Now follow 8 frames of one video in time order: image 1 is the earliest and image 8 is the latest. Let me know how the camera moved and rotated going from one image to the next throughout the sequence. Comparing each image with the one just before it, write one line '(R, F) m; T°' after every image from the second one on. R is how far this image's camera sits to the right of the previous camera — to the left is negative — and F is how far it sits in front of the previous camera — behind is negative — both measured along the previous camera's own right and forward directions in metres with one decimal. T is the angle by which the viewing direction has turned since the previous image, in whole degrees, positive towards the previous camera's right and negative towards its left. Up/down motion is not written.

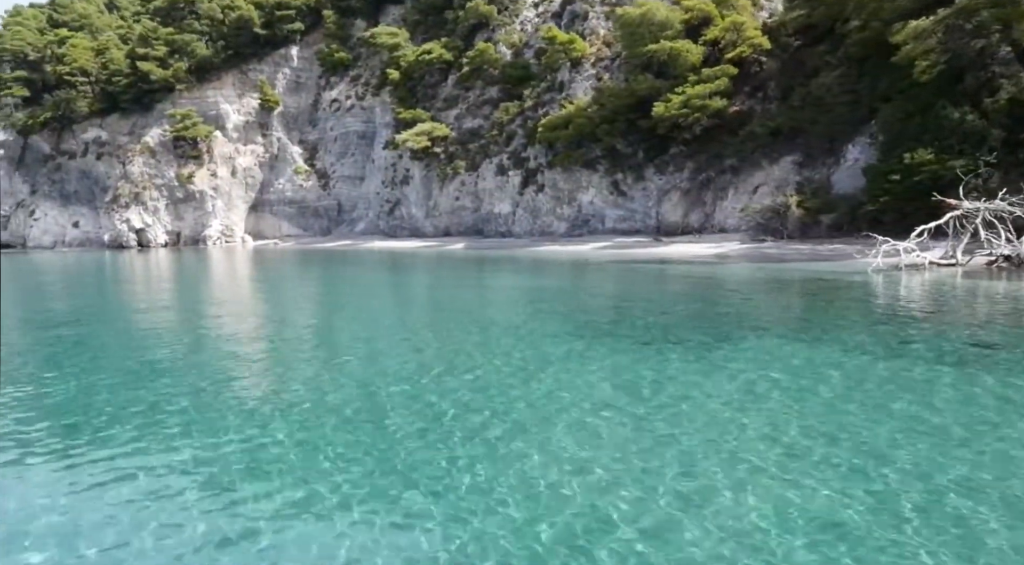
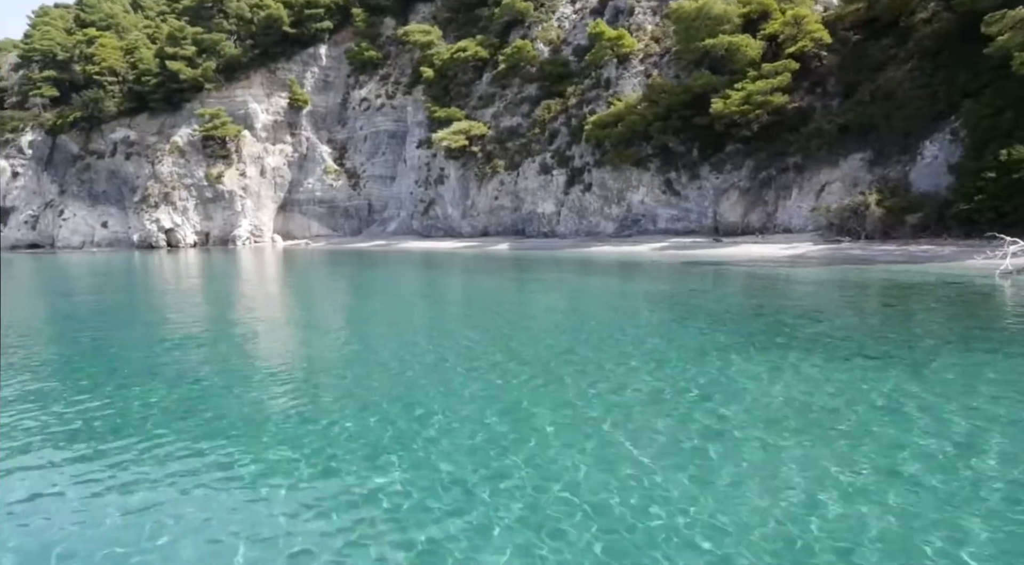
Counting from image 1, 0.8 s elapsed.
(-1.2, +0.5) m; -1°
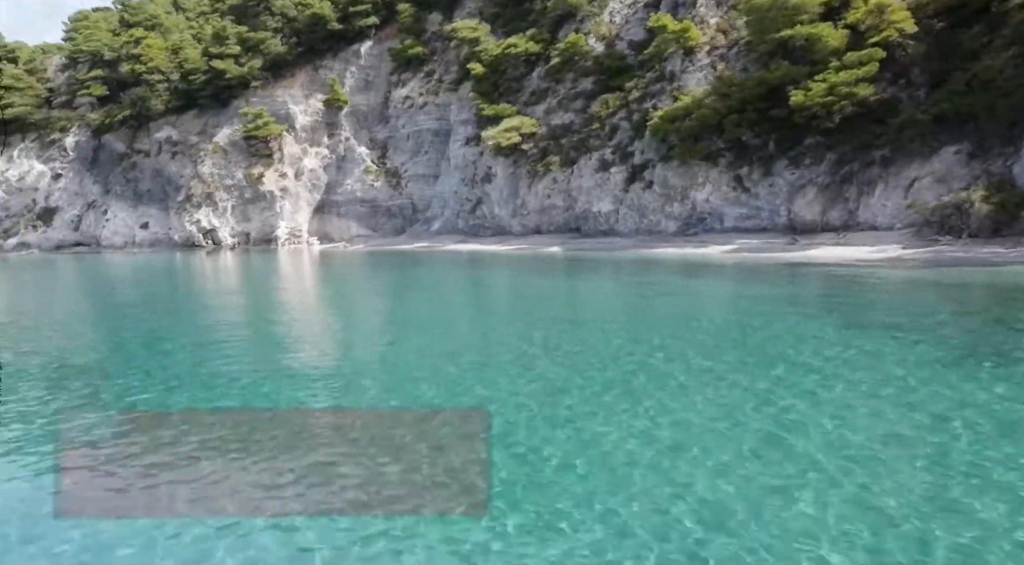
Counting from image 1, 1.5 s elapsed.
(-1.0, +0.8) m; -2°
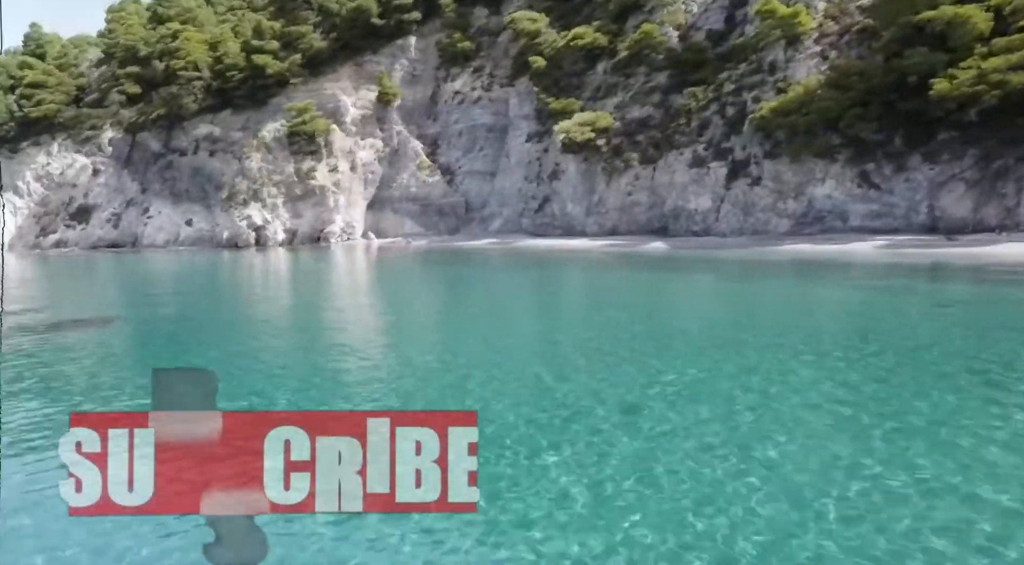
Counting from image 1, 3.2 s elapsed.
(-3.0, +1.4) m; 0°
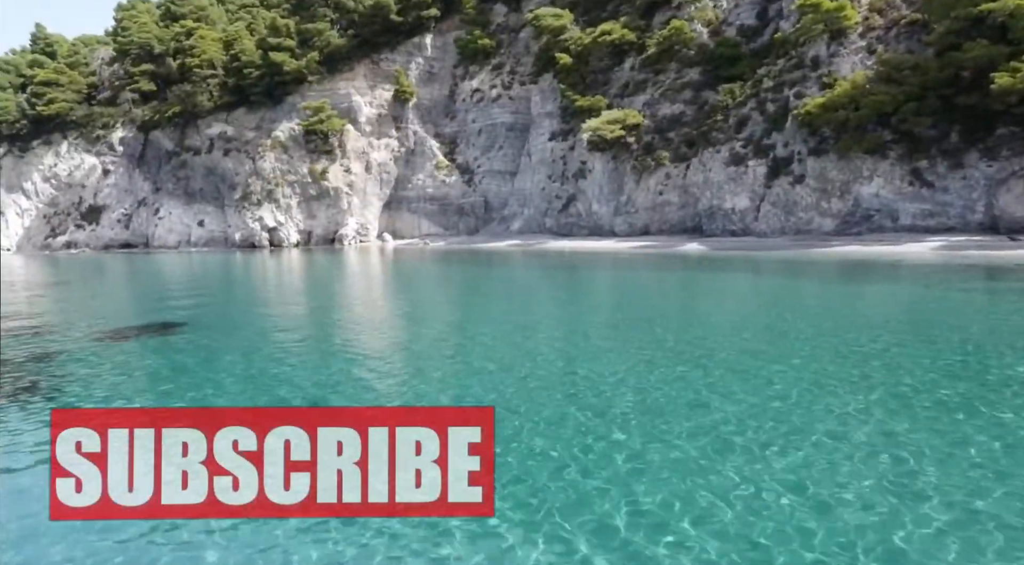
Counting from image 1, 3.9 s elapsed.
(-1.1, +0.6) m; 0°
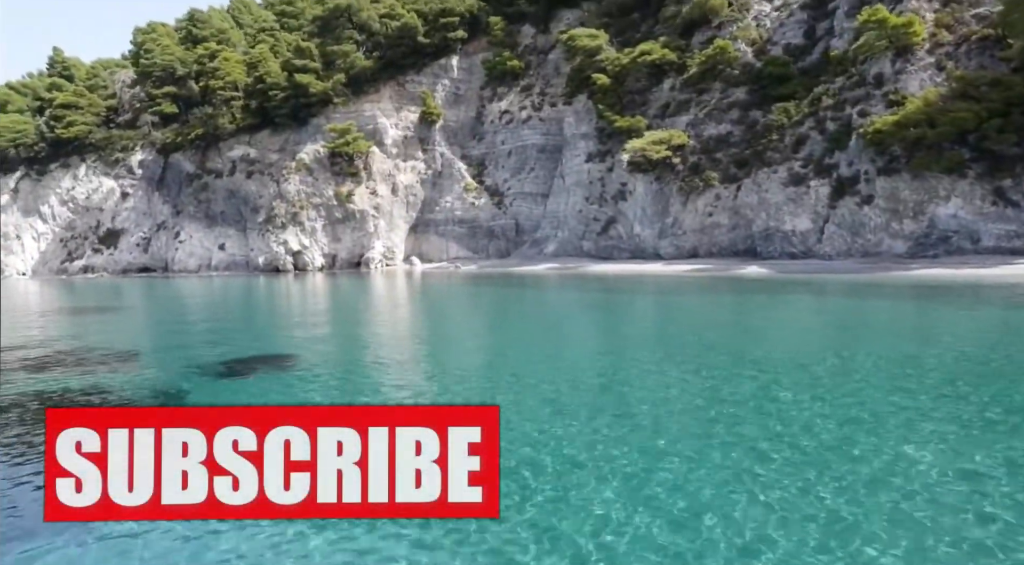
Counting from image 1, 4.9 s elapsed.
(-1.7, +0.9) m; 0°
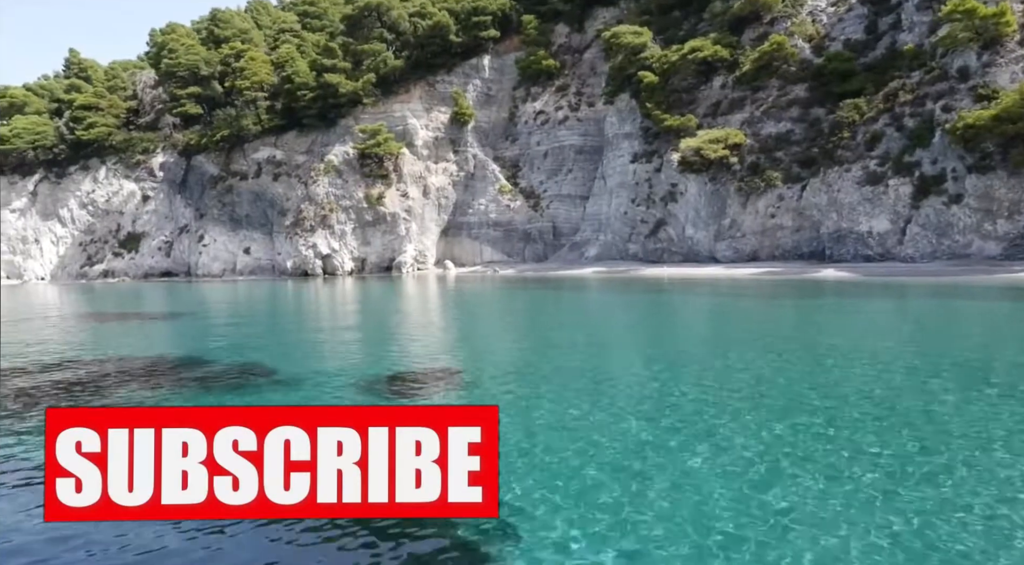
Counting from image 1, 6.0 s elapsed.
(-1.9, +1.1) m; 0°
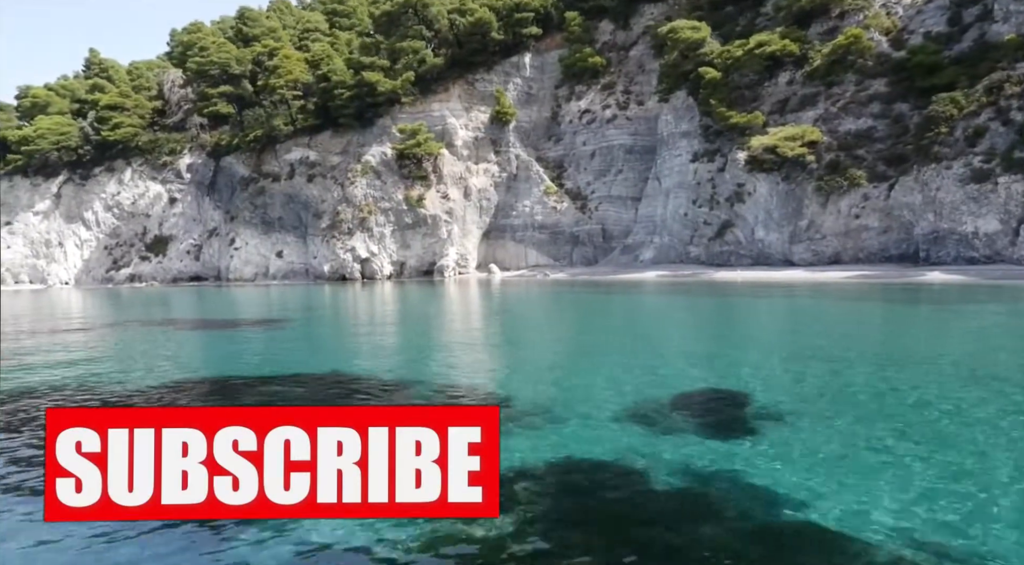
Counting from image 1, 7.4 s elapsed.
(-2.4, +1.3) m; 0°
